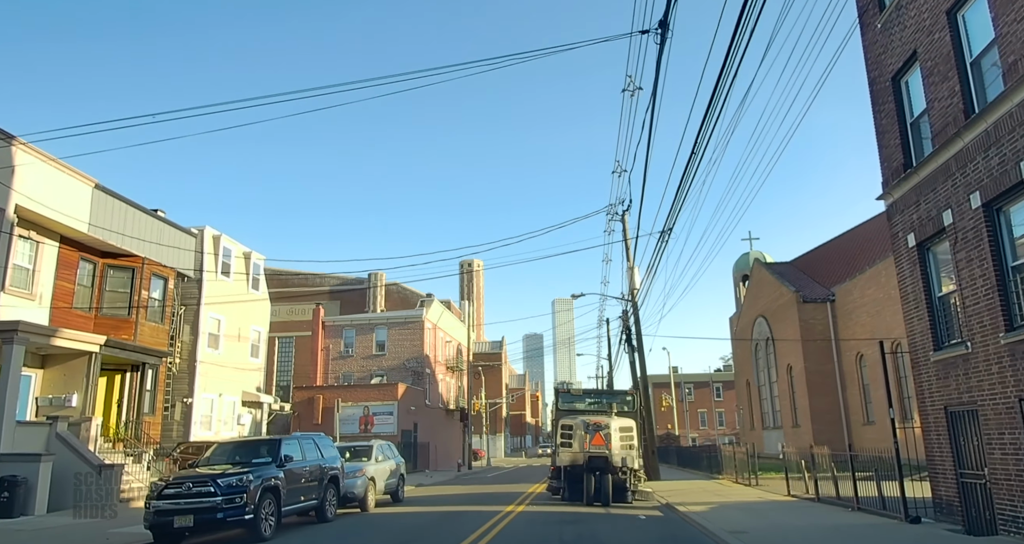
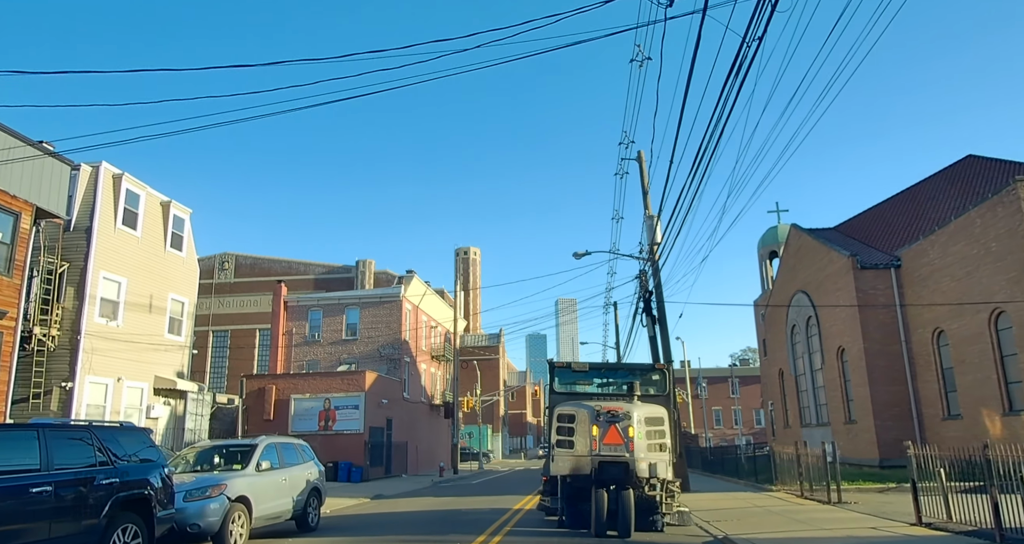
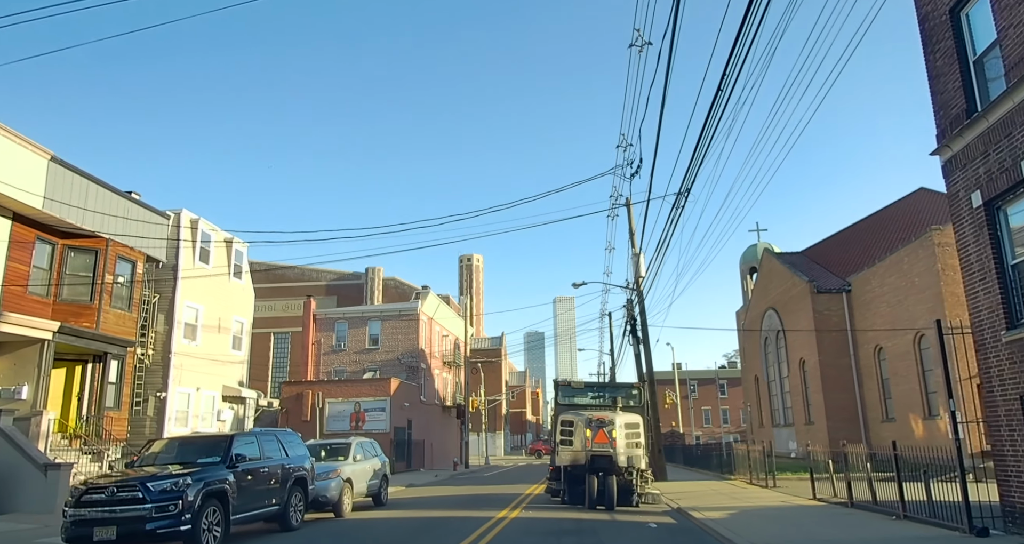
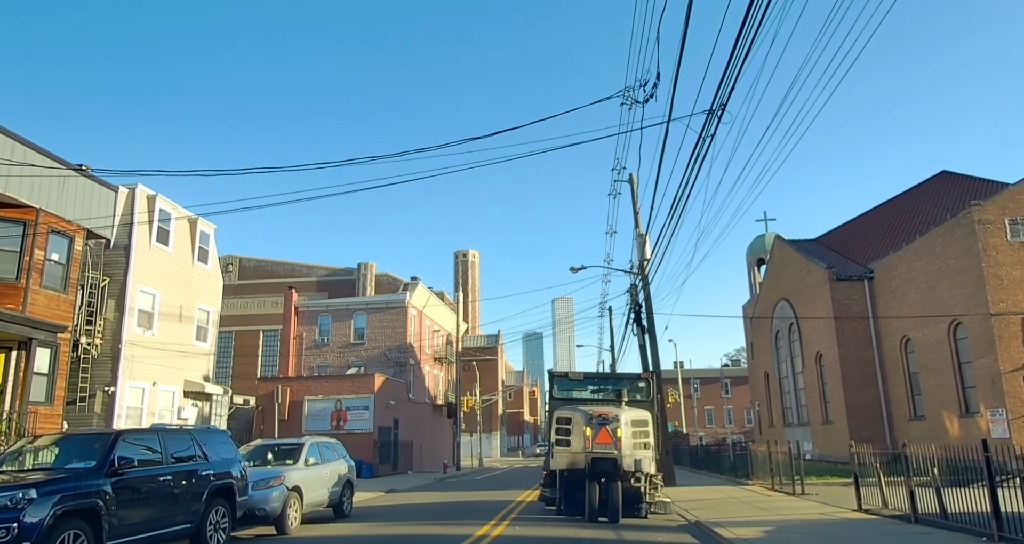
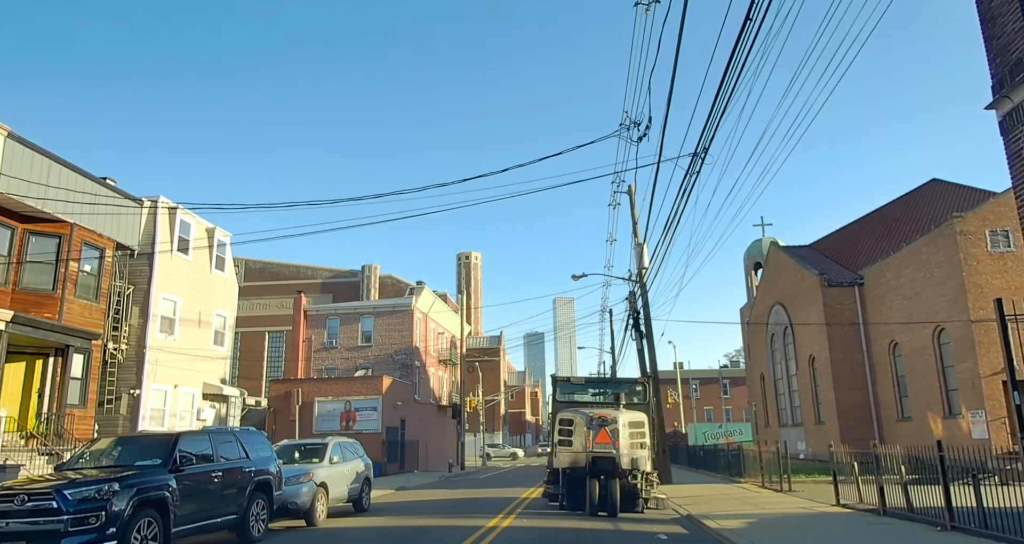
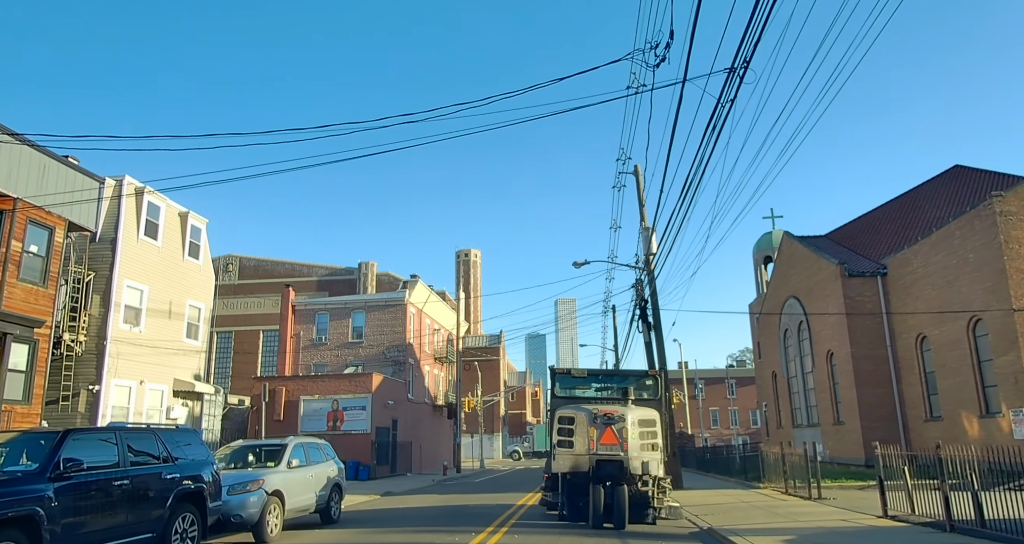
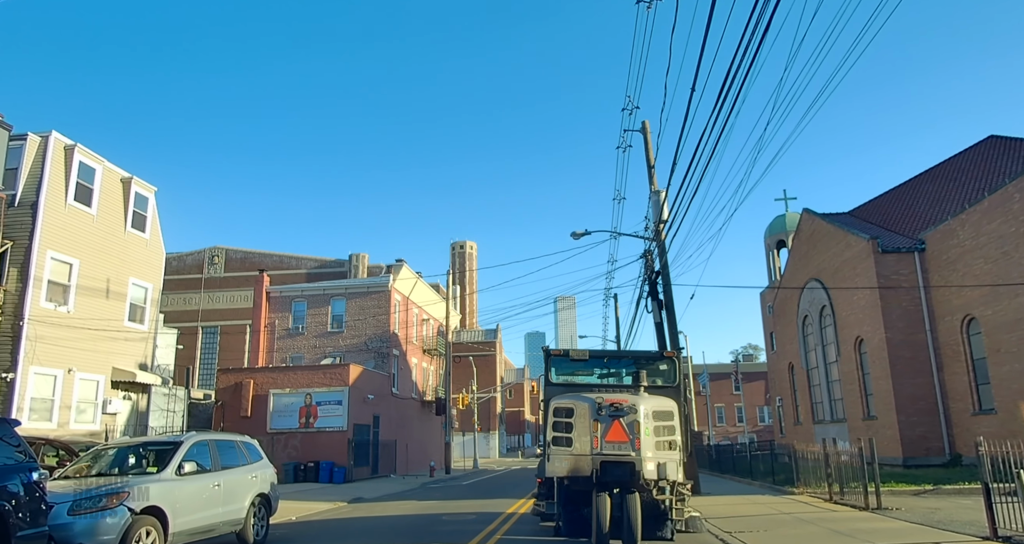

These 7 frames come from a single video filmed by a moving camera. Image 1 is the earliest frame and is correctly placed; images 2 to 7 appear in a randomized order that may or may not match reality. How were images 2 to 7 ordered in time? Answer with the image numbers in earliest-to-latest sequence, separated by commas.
3, 5, 4, 6, 2, 7
